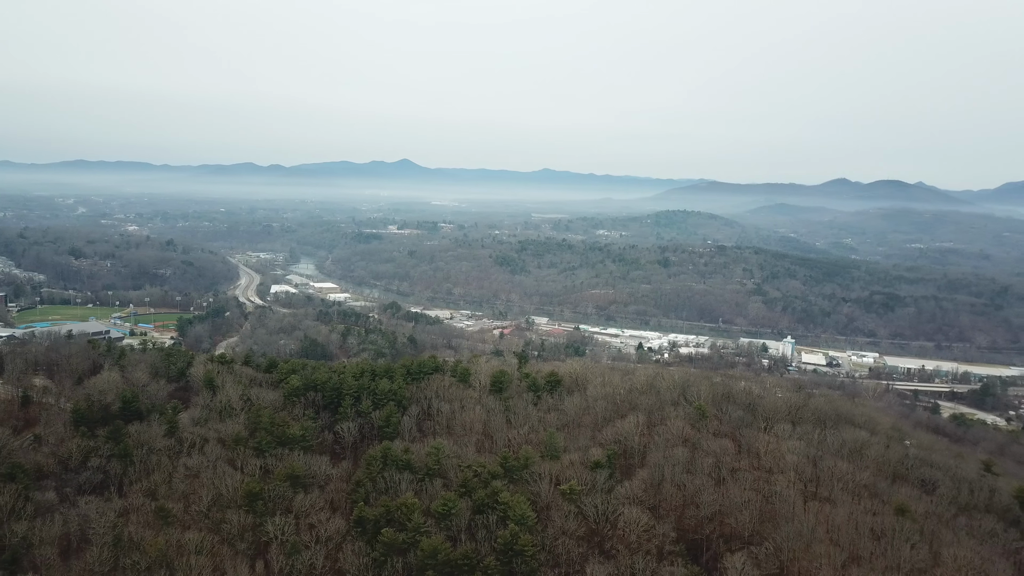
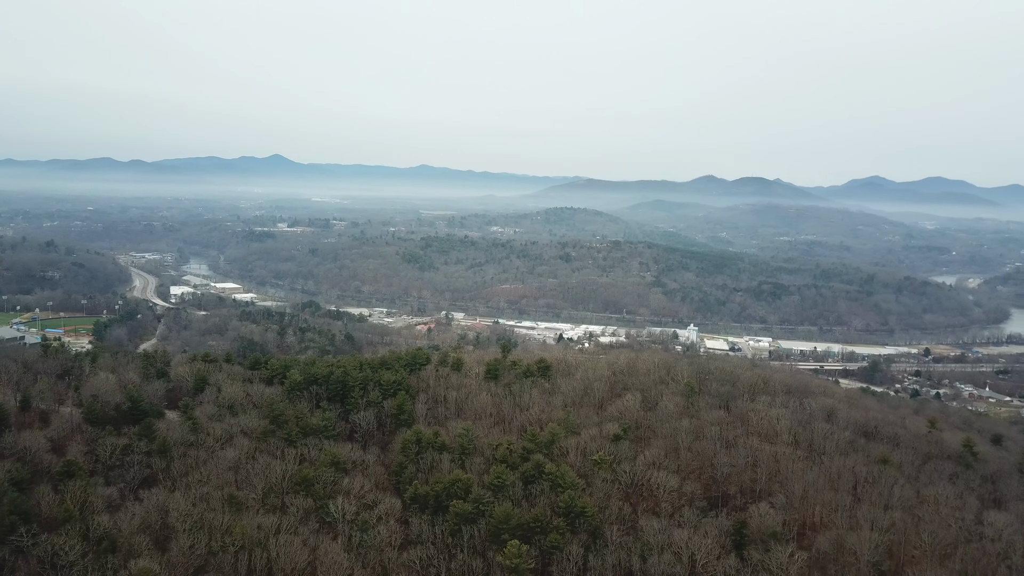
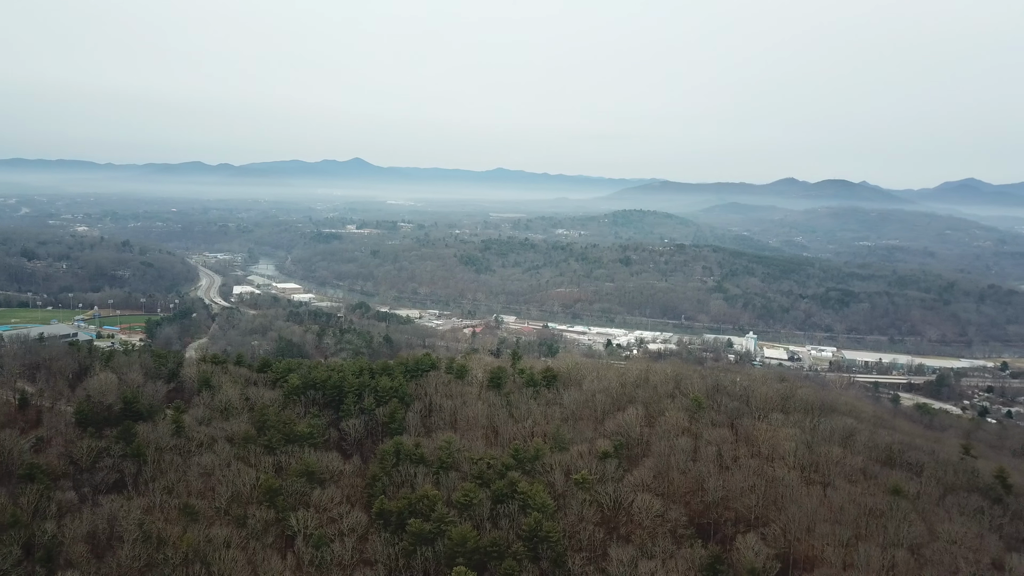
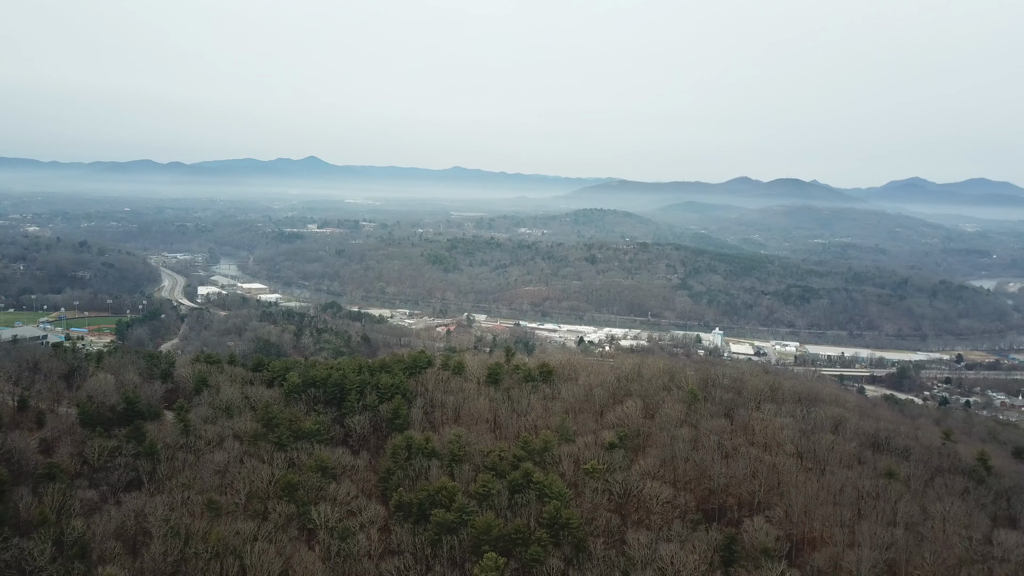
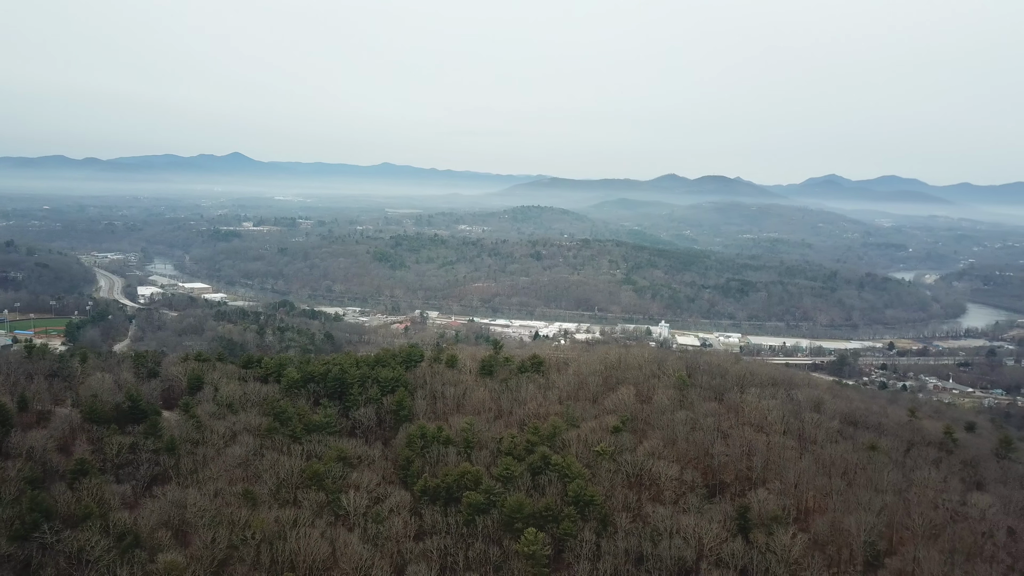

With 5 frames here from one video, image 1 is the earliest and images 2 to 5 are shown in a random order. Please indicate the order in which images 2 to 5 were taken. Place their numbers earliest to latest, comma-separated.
3, 4, 2, 5
